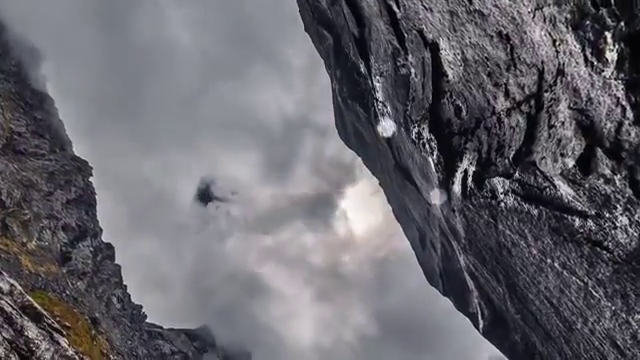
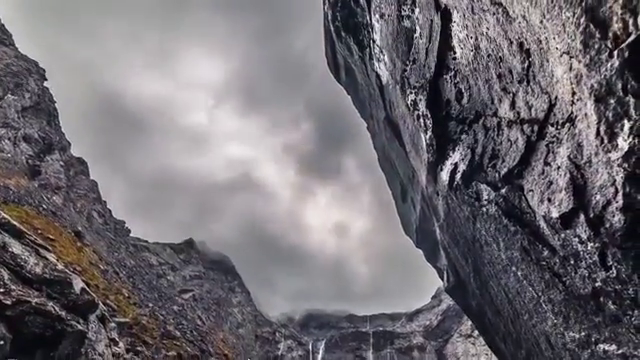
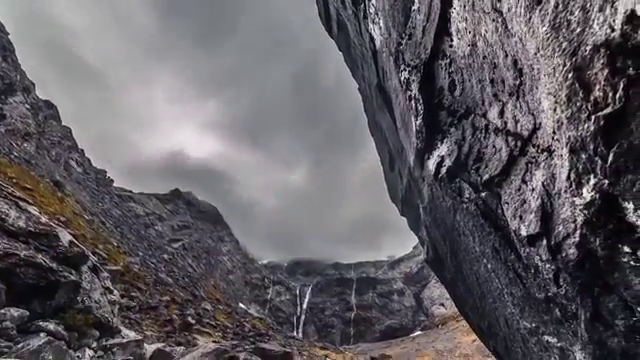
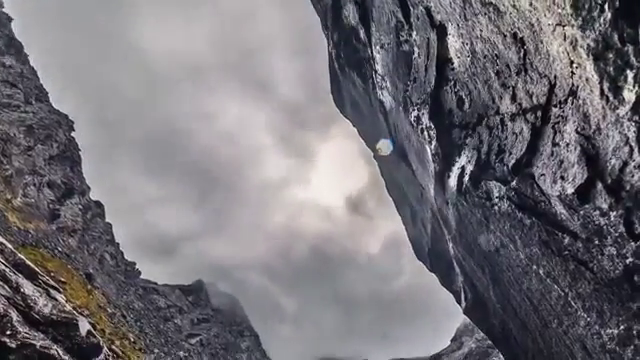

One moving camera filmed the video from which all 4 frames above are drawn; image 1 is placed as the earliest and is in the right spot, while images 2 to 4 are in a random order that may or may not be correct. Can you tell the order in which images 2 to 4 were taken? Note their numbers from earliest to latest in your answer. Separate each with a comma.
4, 2, 3
